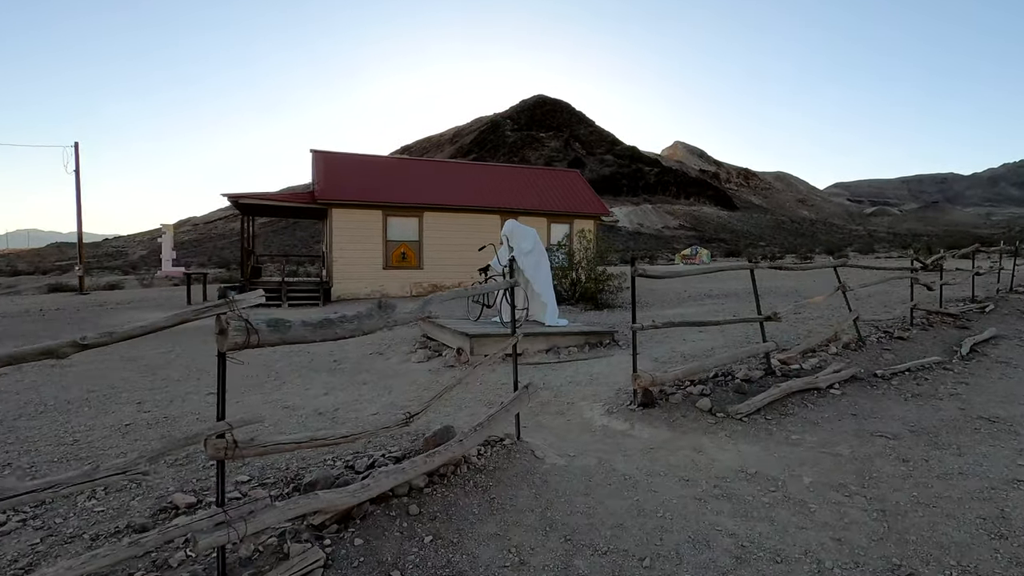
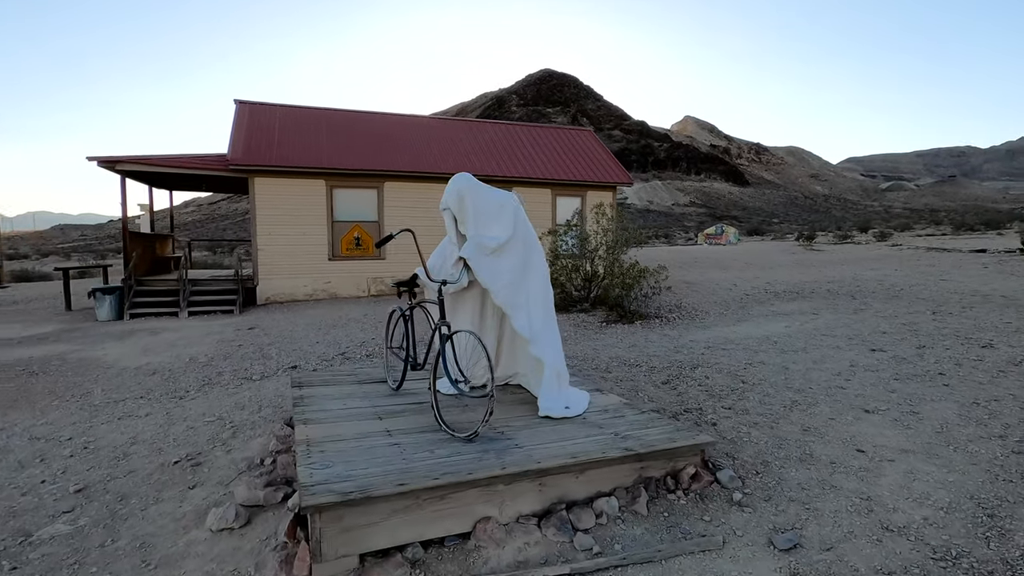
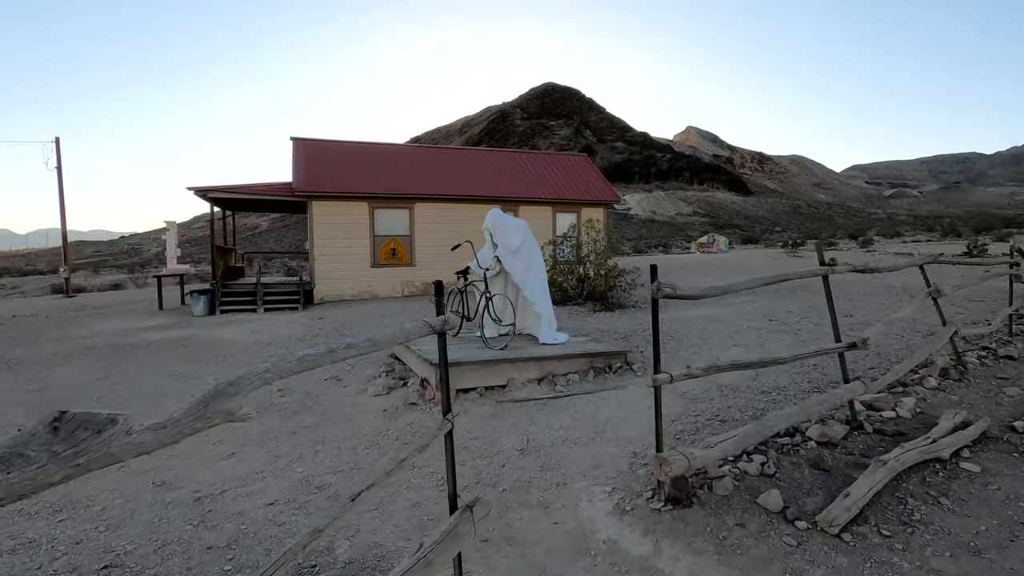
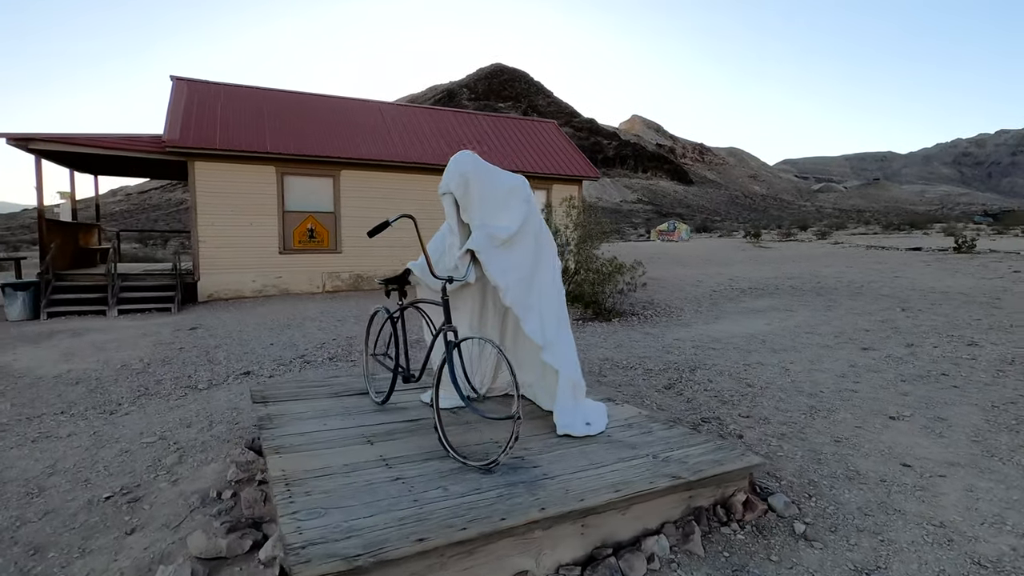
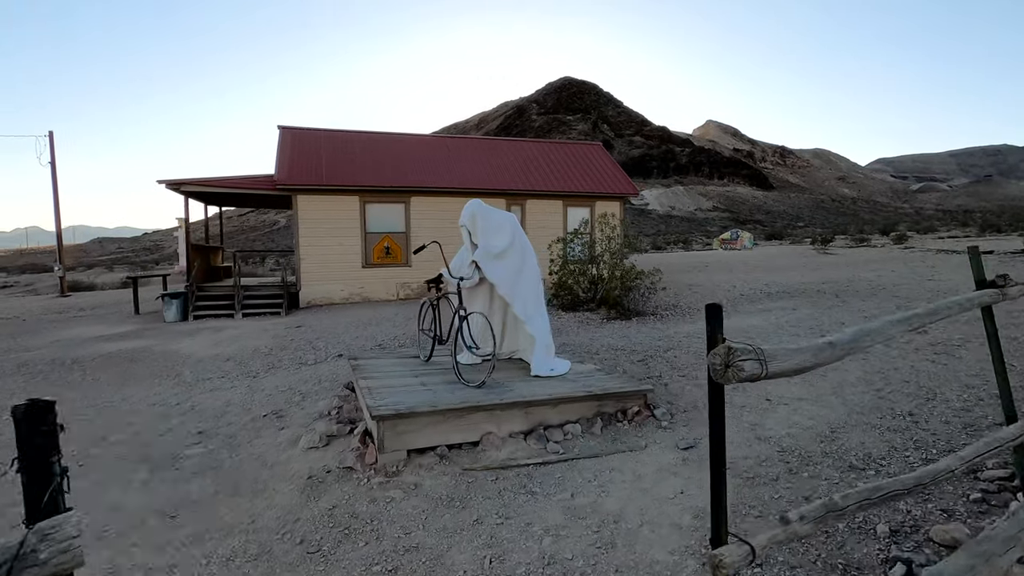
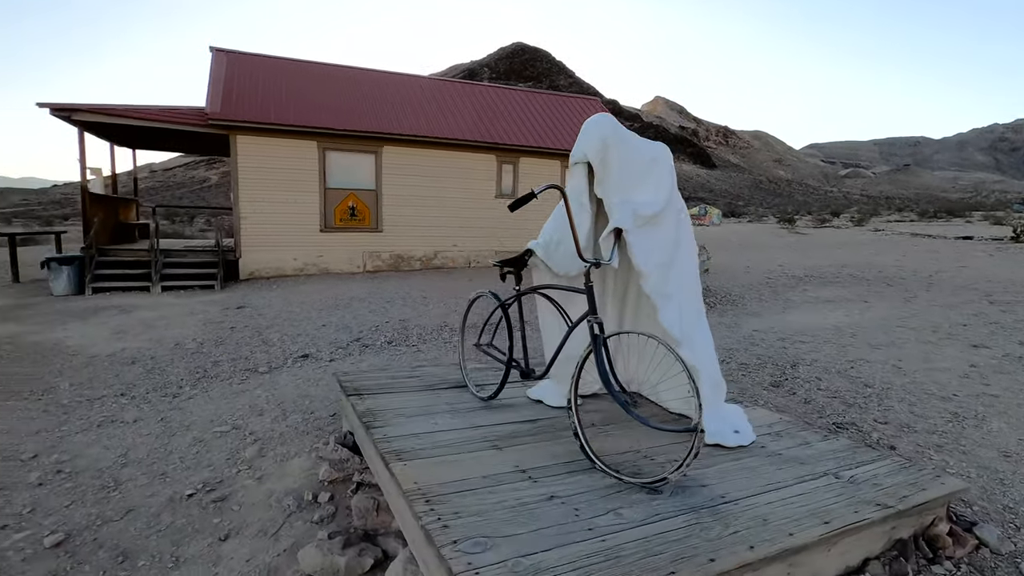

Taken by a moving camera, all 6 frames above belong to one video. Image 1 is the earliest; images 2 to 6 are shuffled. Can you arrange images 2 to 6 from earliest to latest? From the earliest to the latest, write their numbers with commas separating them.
3, 5, 2, 4, 6
